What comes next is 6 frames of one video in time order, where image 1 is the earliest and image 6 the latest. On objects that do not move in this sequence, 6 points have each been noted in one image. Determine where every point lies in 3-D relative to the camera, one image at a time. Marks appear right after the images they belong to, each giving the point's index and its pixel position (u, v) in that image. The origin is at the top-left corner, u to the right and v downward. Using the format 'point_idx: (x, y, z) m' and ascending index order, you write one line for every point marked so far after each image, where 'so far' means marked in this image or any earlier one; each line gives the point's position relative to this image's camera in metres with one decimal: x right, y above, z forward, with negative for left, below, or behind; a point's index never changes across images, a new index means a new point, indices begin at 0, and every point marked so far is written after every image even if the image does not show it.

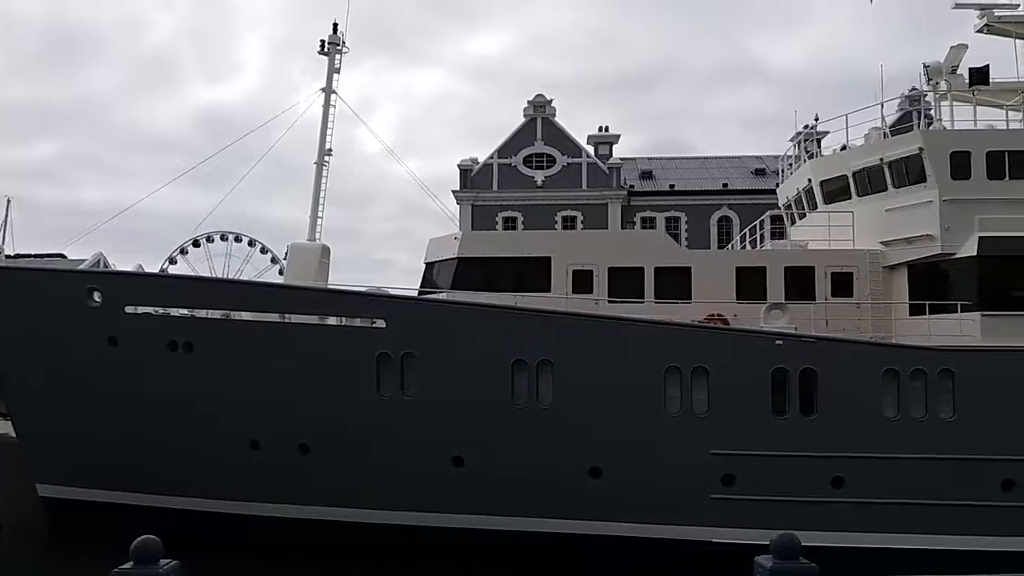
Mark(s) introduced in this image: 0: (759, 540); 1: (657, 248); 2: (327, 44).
0: (+2.6, -2.6, +8.4) m
1: (+1.7, +0.5, +9.6) m
2: (-2.7, +3.5, +11.7) m
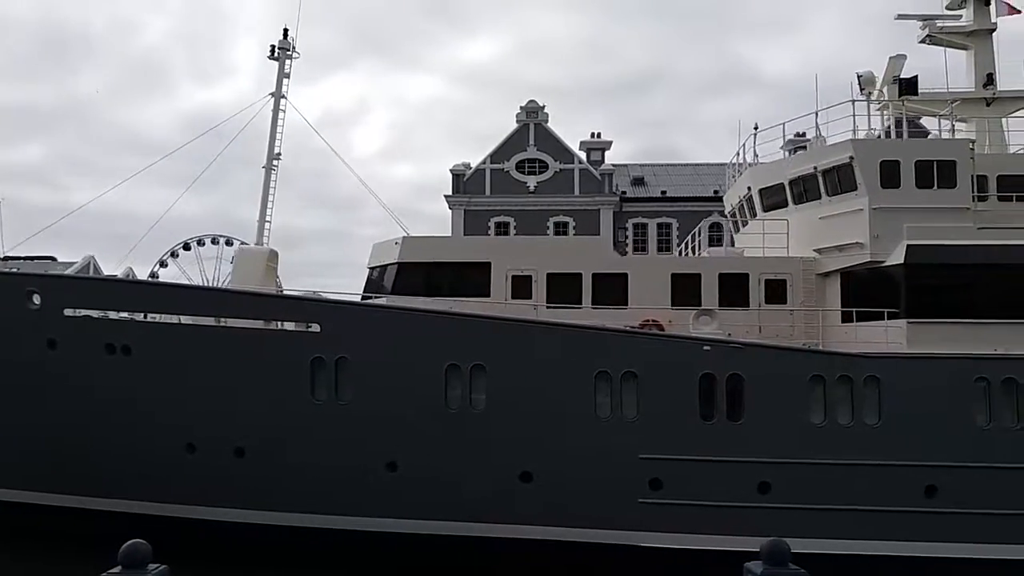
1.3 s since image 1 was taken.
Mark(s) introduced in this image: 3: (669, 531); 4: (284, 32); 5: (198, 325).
0: (+1.8, -2.7, +8.4) m
1: (+1.0, +0.4, +9.6) m
2: (-3.4, +3.5, +11.7) m
3: (+1.6, -2.5, +8.4) m
4: (-3.3, +3.7, +11.6) m
5: (-3.8, -0.4, +9.7) m
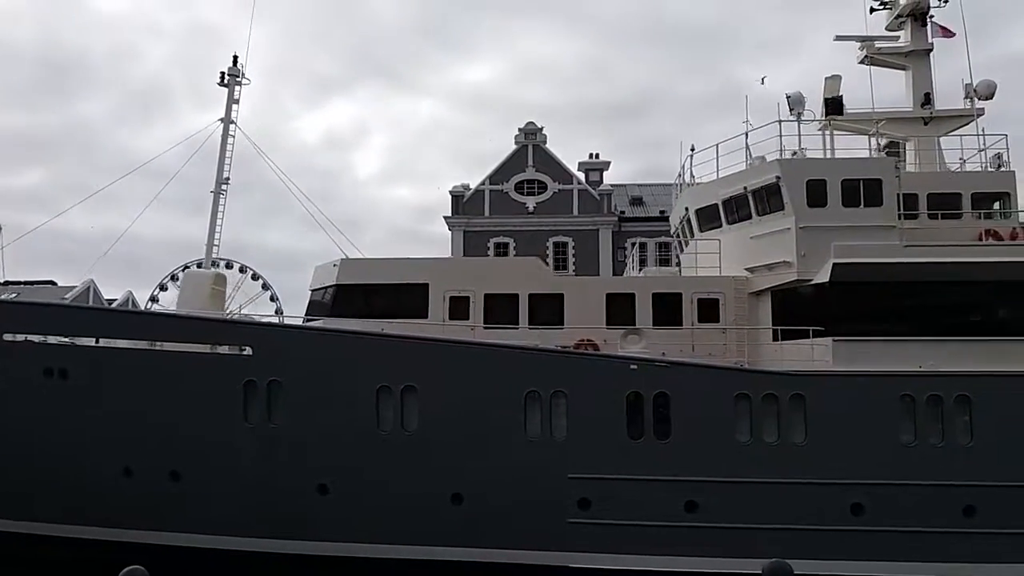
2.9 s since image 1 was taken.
0: (+1.1, -2.9, +8.4) m
1: (+0.2, +0.2, +9.7) m
2: (-4.2, +3.1, +11.9) m
3: (+0.9, -2.7, +8.4) m
4: (-4.0, +3.3, +11.8) m
5: (-4.5, -0.7, +9.7) m
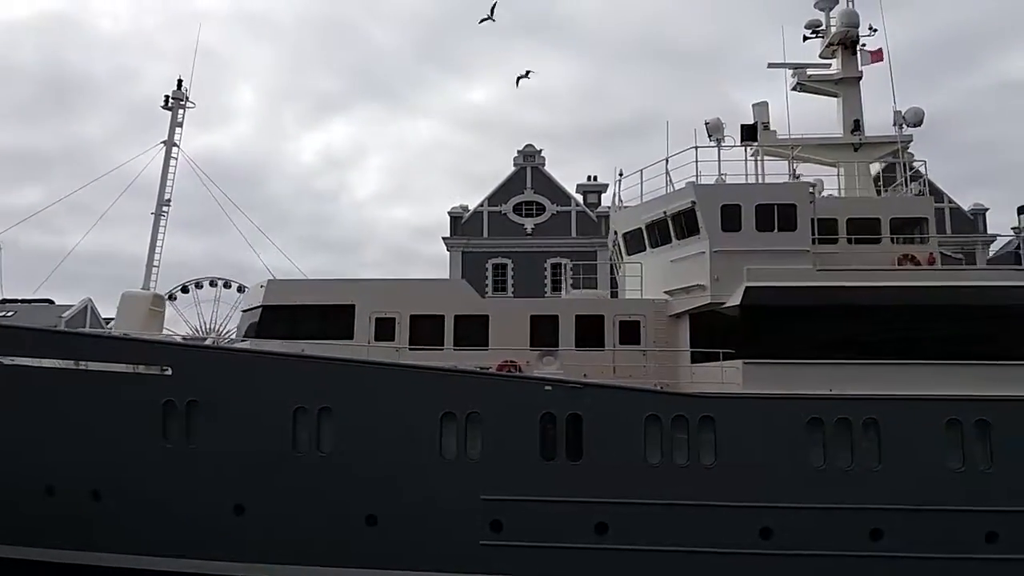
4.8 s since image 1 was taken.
0: (+0.2, -3.1, +8.4) m
1: (-0.7, -0.1, +9.8) m
2: (-5.1, +2.8, +12.0) m
3: (0.0, -3.0, +8.4) m
4: (-4.9, +3.0, +12.0) m
5: (-5.4, -1.0, +9.8) m
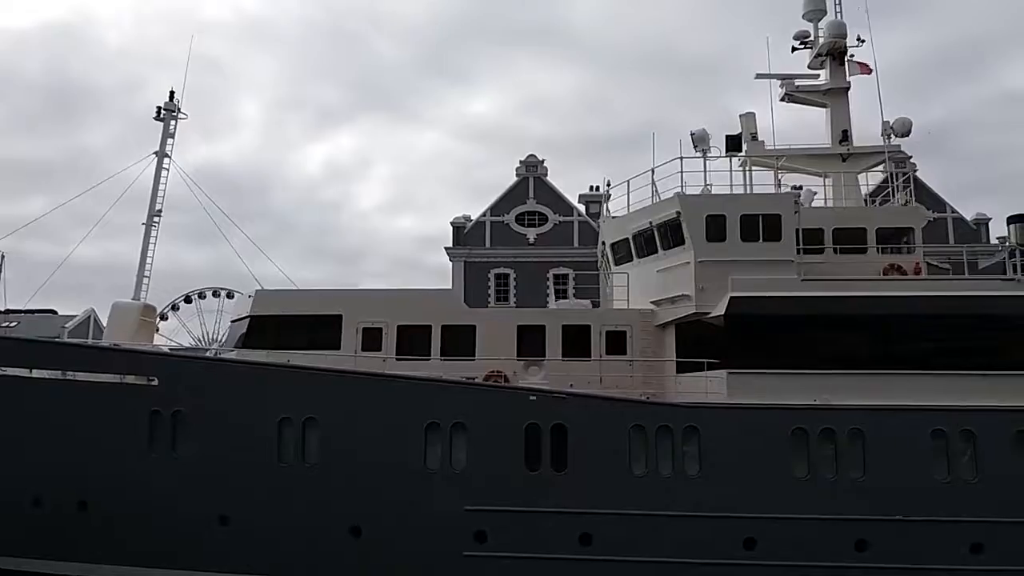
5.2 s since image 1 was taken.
0: (+2.3, -3.2, +8.1) m
1: (+1.4, -0.2, +9.5) m
2: (-3.0, +2.7, +11.8) m
3: (+2.1, -3.1, +8.1) m
4: (-2.8, +2.9, +11.8) m
5: (-3.3, -1.1, +9.6) m
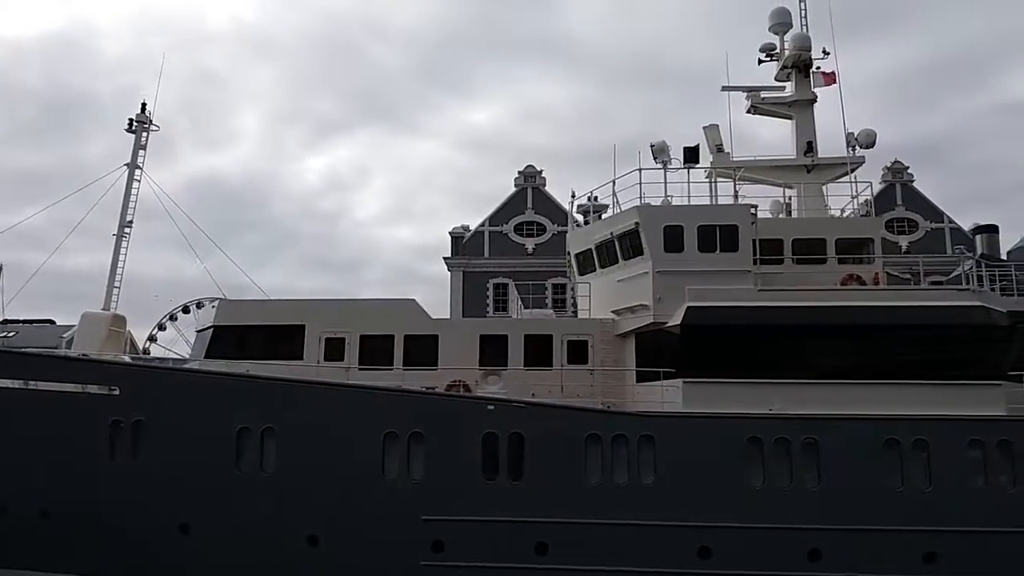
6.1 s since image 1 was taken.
0: (+1.5, -3.3, +8.2) m
1: (+0.6, -0.3, +9.7) m
2: (-3.8, +2.5, +12.0) m
3: (+1.3, -3.2, +8.2) m
4: (-3.7, +2.7, +11.9) m
5: (-4.2, -1.2, +9.6) m
